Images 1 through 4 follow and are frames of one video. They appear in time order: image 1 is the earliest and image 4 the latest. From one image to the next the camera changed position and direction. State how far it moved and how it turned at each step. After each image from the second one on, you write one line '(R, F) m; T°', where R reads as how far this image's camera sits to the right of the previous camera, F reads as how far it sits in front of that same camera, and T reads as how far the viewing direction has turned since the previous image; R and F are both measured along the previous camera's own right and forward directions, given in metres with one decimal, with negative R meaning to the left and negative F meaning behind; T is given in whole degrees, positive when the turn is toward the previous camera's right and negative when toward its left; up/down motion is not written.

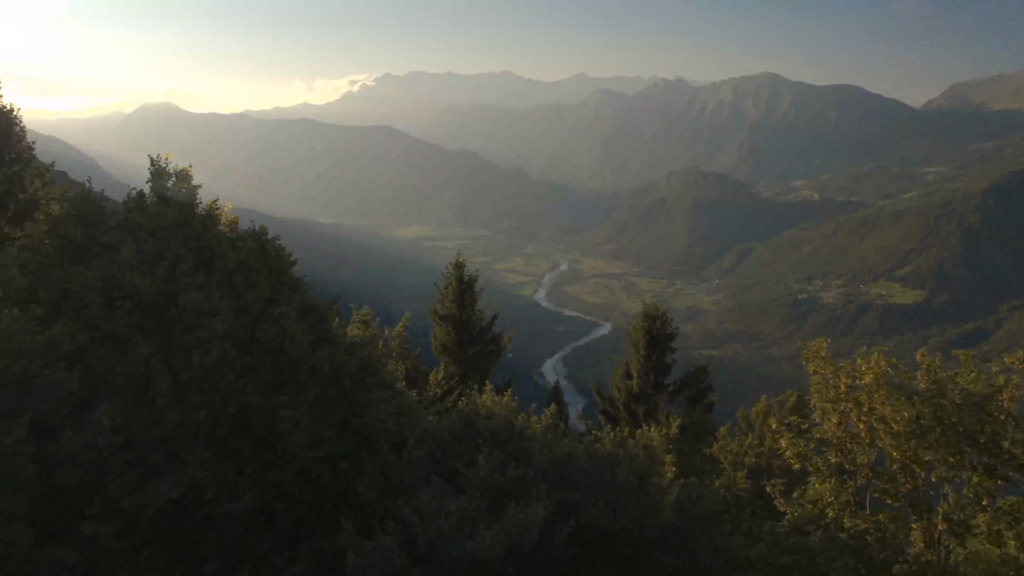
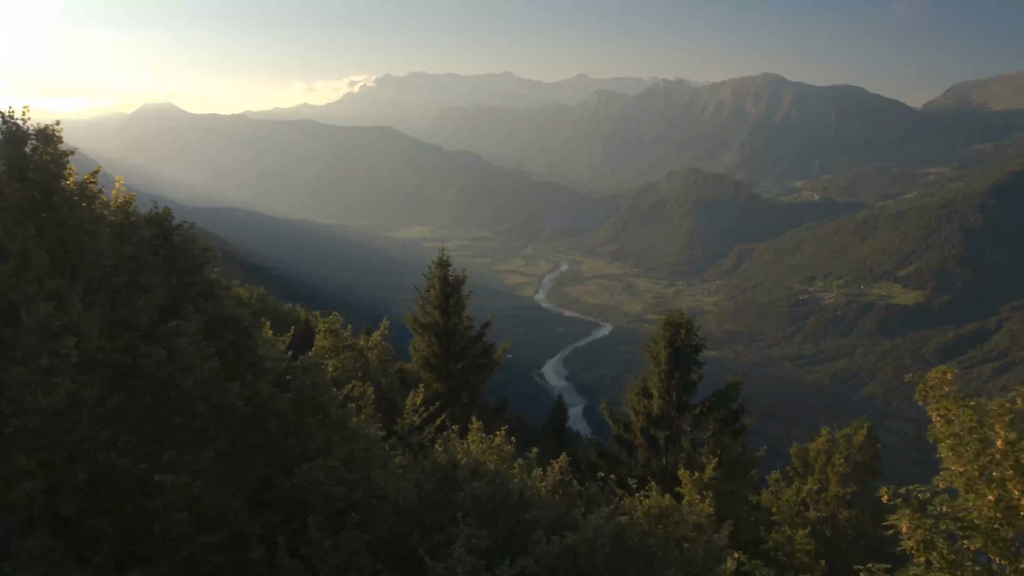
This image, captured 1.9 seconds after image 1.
(+0.1, +3.2) m; 0°
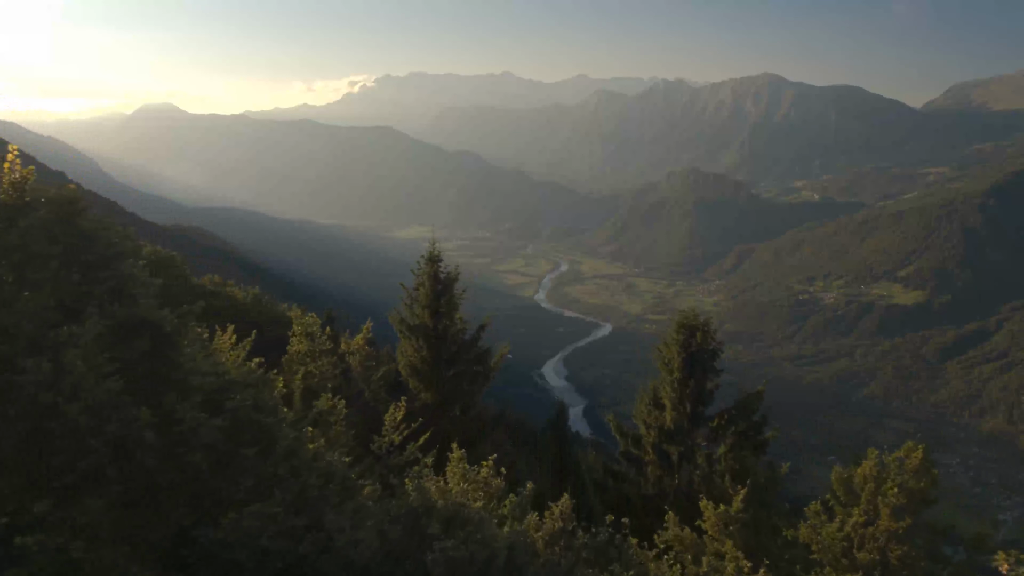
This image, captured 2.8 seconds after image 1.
(+0.1, +1.8) m; 0°
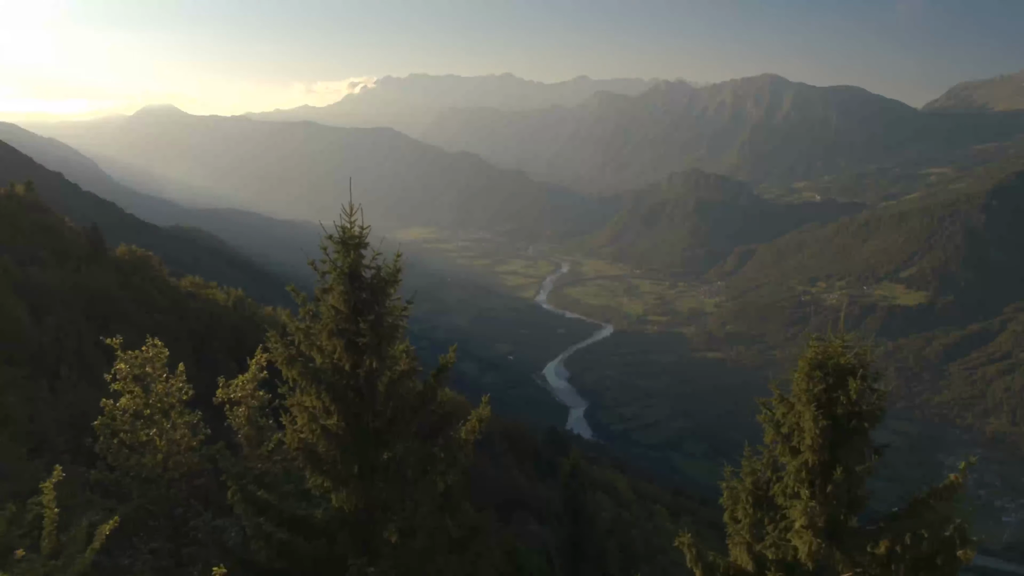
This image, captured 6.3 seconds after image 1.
(+0.1, +7.0) m; 0°
